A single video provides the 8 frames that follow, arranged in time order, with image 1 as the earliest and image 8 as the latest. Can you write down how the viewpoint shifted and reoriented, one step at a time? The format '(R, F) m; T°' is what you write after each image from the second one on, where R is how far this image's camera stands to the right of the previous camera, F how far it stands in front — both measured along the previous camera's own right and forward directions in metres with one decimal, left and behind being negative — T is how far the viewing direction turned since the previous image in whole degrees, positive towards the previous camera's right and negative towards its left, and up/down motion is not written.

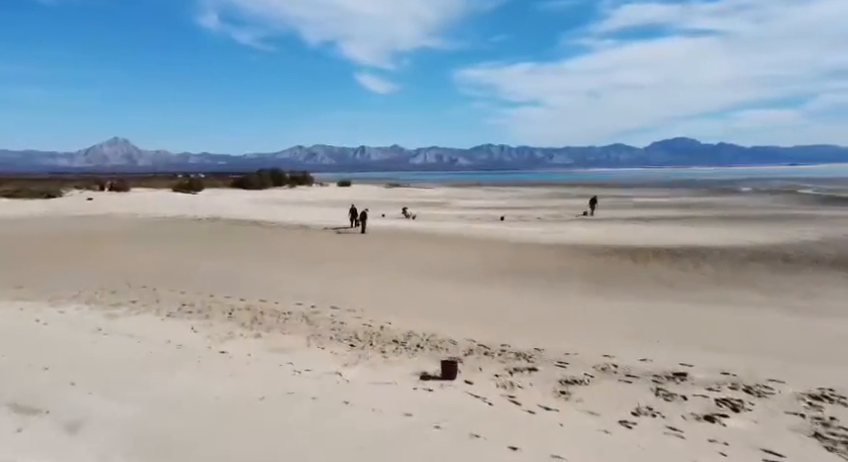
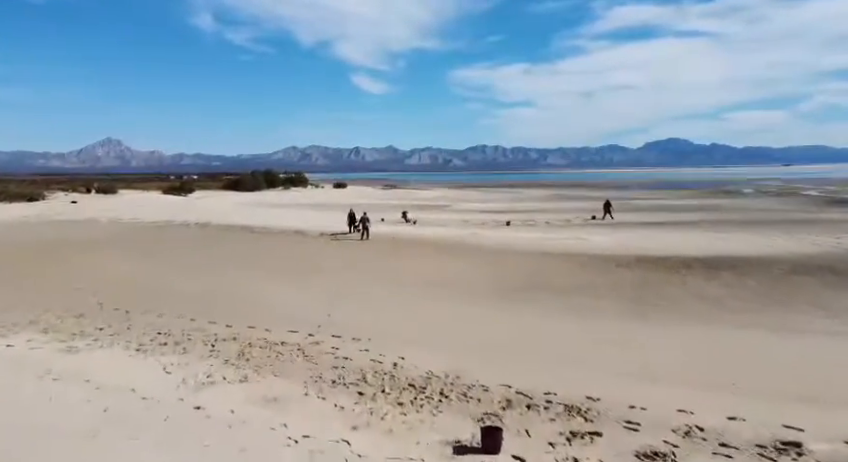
(-0.4, +1.7) m; +1°
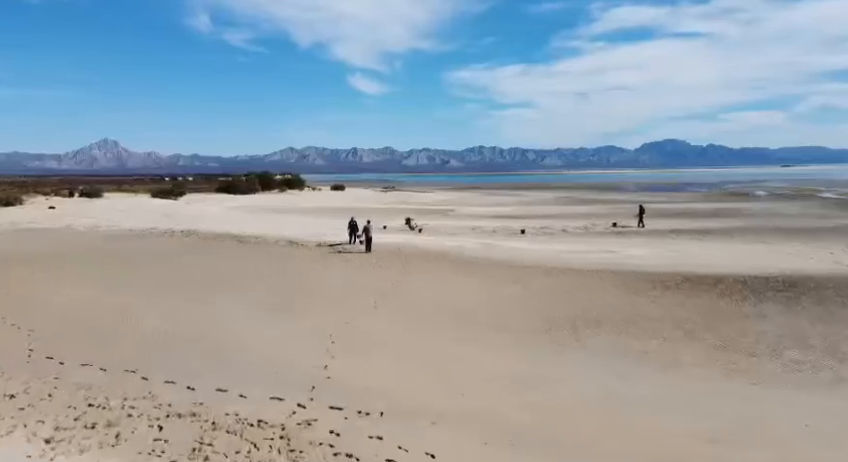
(-0.5, +2.7) m; 0°
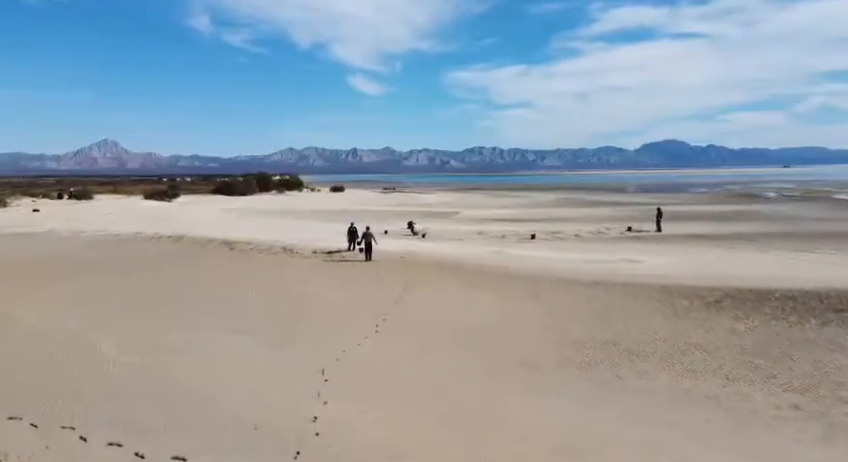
(-0.2, +1.8) m; 0°
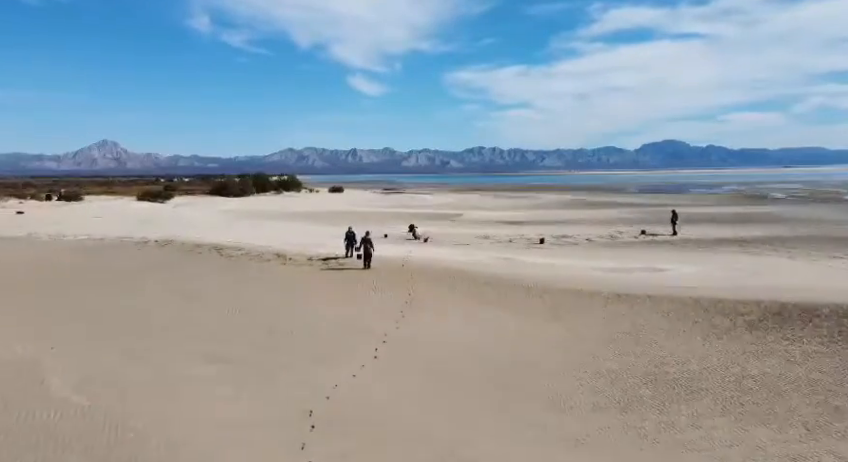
(-0.1, +1.6) m; 0°
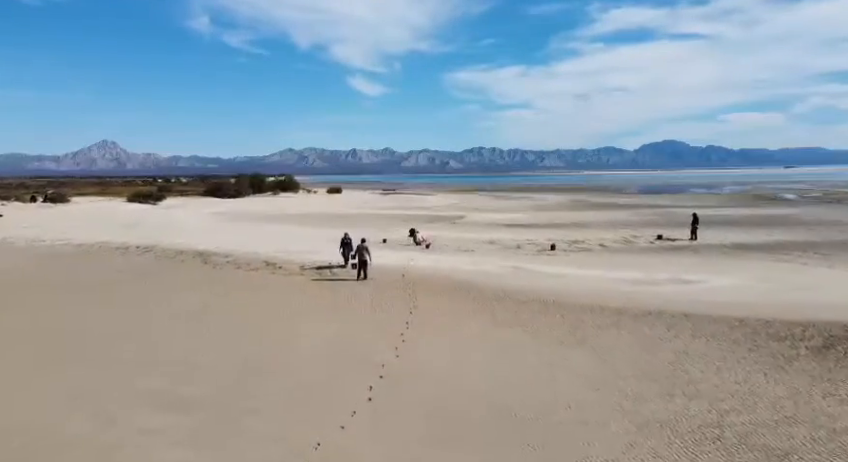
(-0.1, +1.8) m; 0°
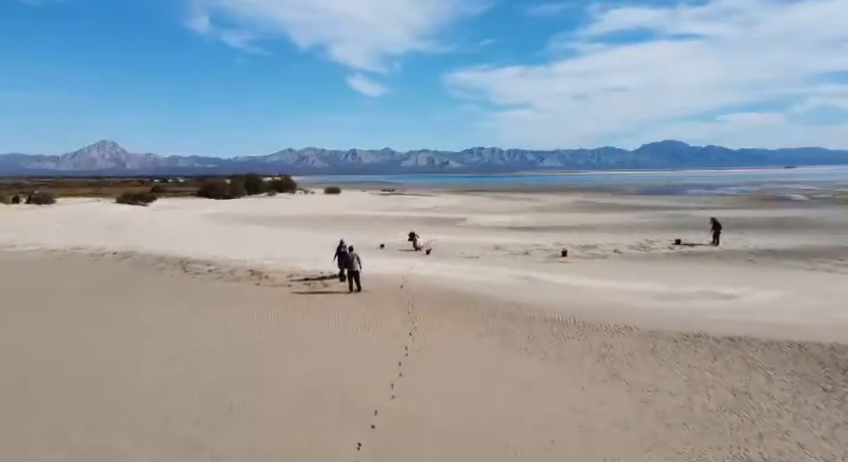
(0.0, +1.8) m; 0°
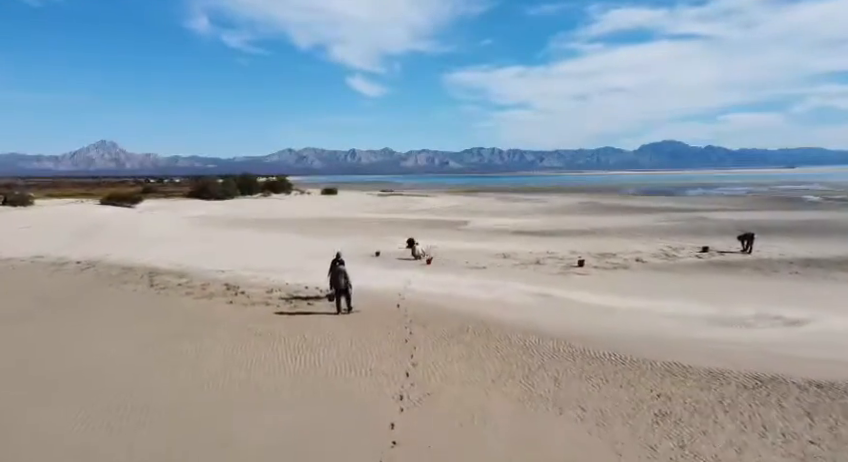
(0.0, +2.4) m; 0°
